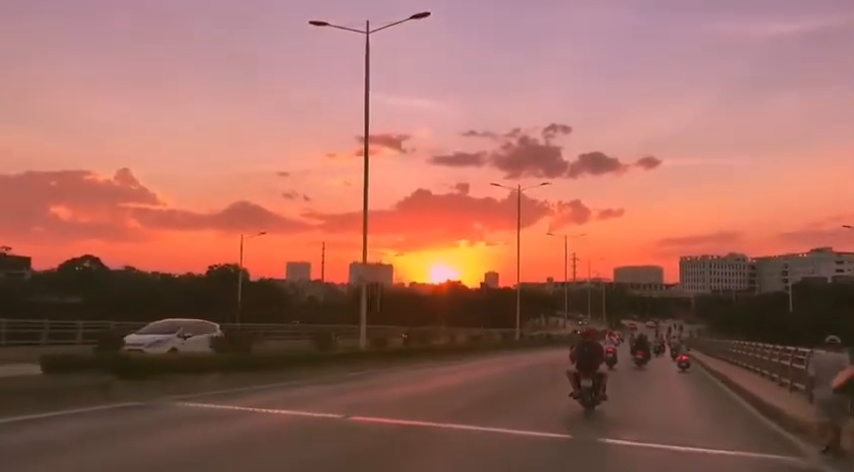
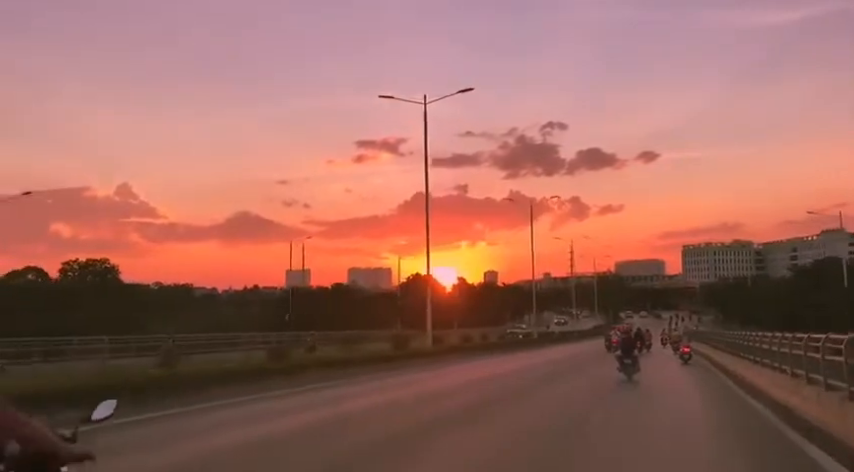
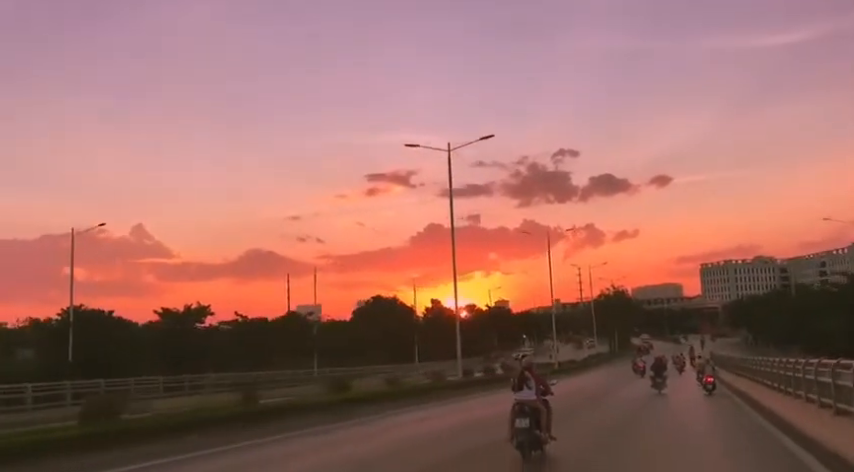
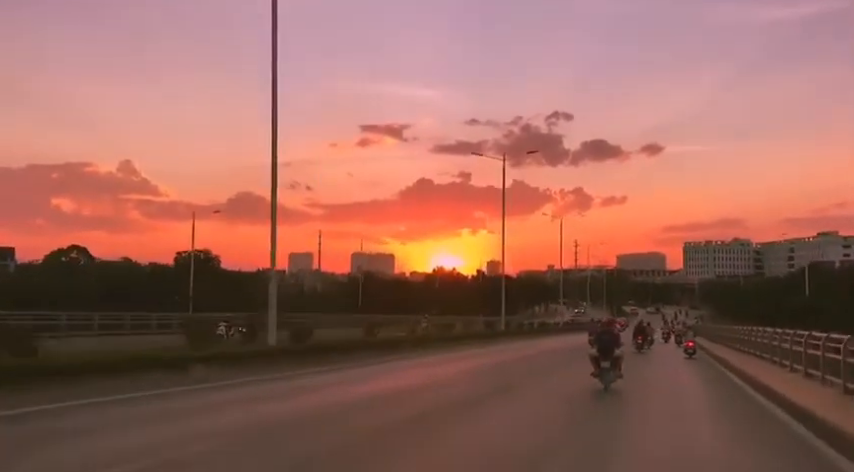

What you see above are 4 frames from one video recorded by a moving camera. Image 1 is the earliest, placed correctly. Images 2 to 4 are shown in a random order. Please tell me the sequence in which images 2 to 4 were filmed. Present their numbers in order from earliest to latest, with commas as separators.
4, 2, 3
